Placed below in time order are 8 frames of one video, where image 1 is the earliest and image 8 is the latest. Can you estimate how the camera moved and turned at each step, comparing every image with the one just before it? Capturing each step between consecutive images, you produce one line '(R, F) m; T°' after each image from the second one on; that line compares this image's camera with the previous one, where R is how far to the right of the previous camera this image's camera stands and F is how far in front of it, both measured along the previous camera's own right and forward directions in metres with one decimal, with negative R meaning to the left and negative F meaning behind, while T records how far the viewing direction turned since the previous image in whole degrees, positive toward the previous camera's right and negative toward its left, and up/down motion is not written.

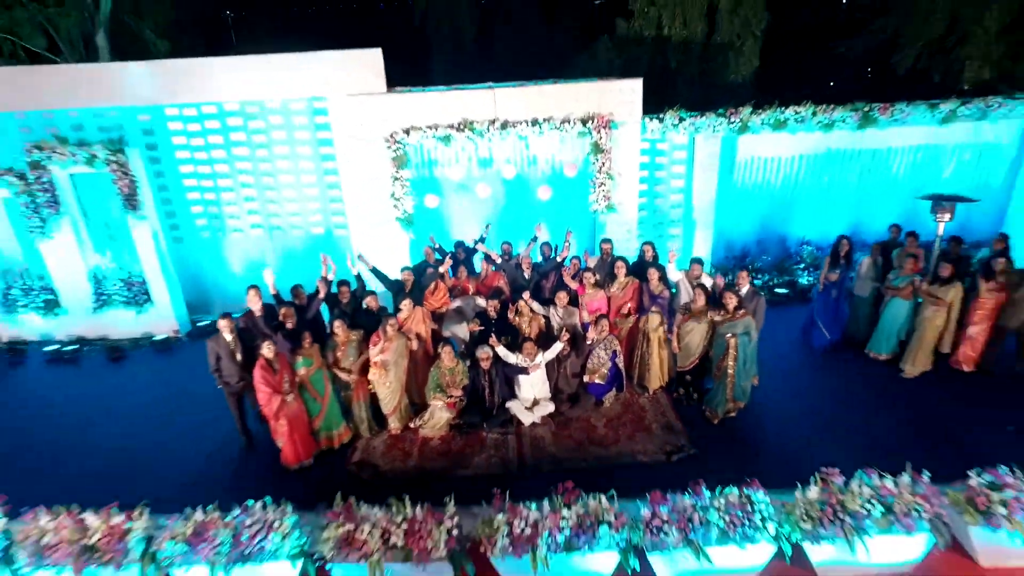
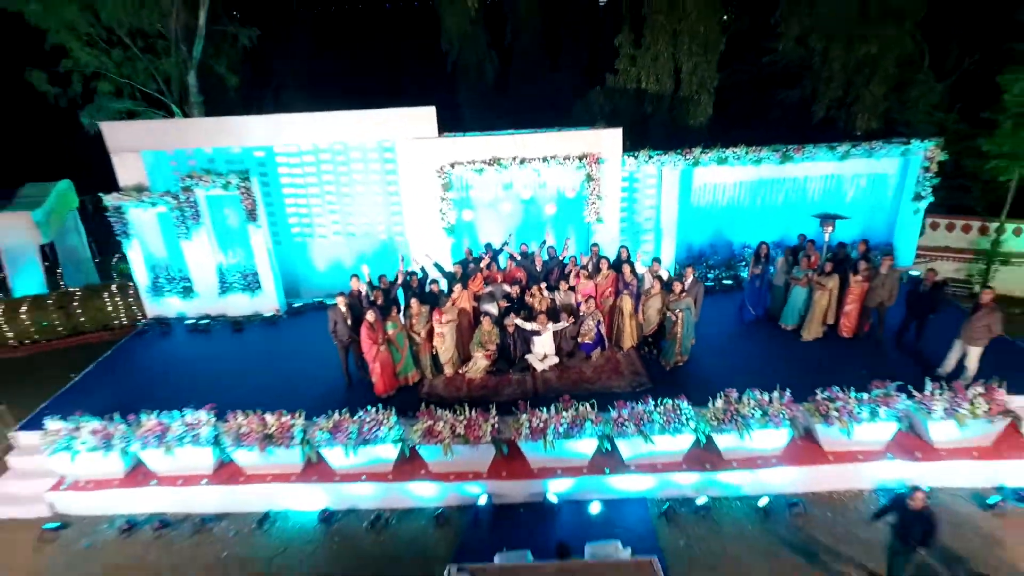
(-0.1, -2.1) m; 0°
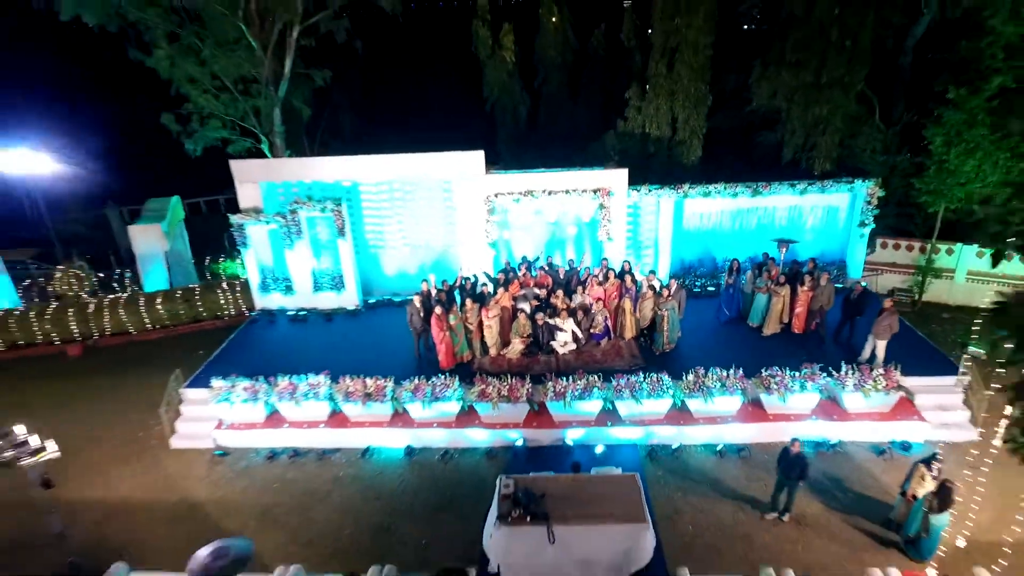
(-0.1, -2.2) m; -2°
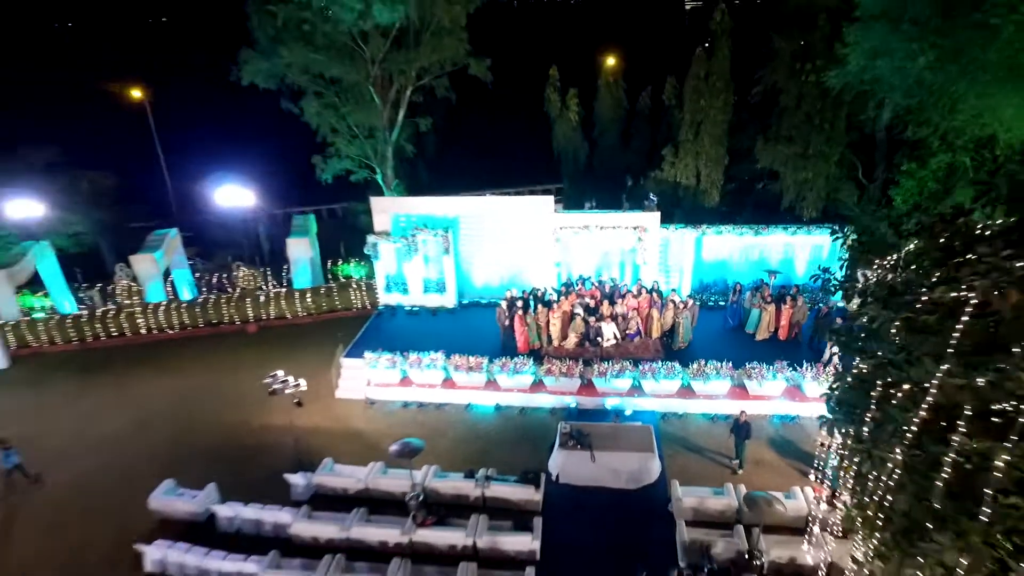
(-0.2, -3.5) m; -5°
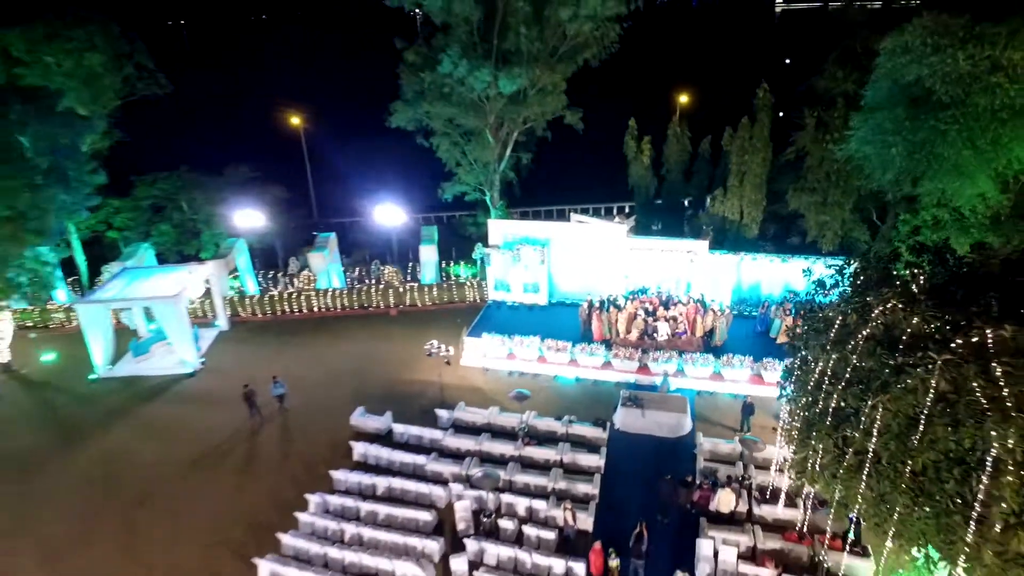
(-0.3, -4.4) m; -6°
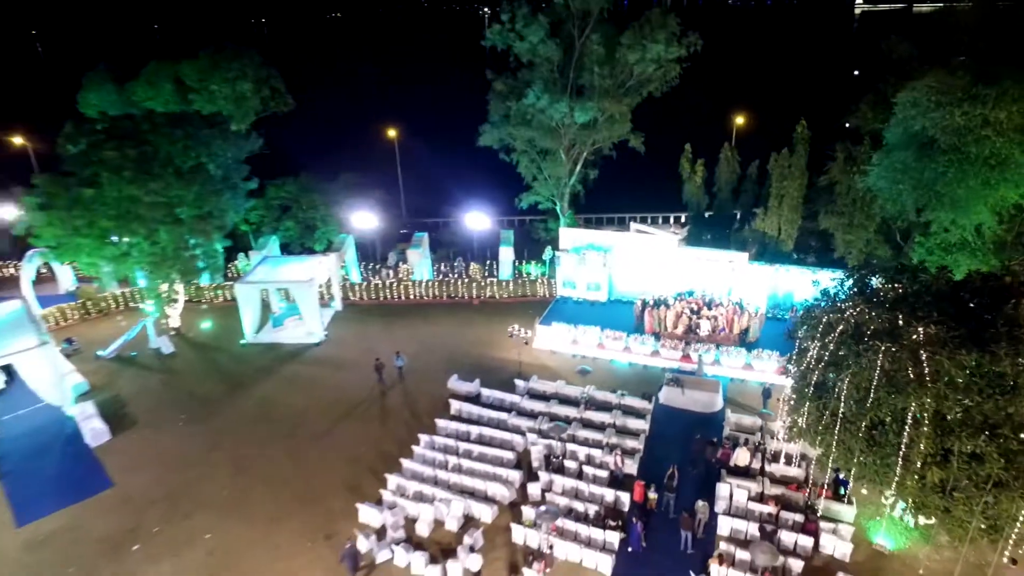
(-0.3, -3.5) m; -5°
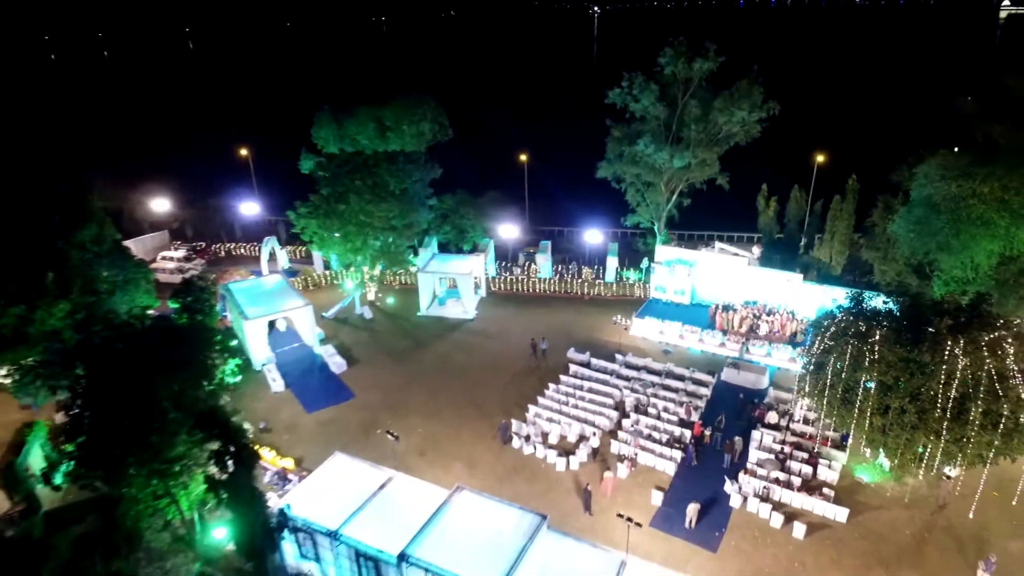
(-0.6, -7.2) m; -8°
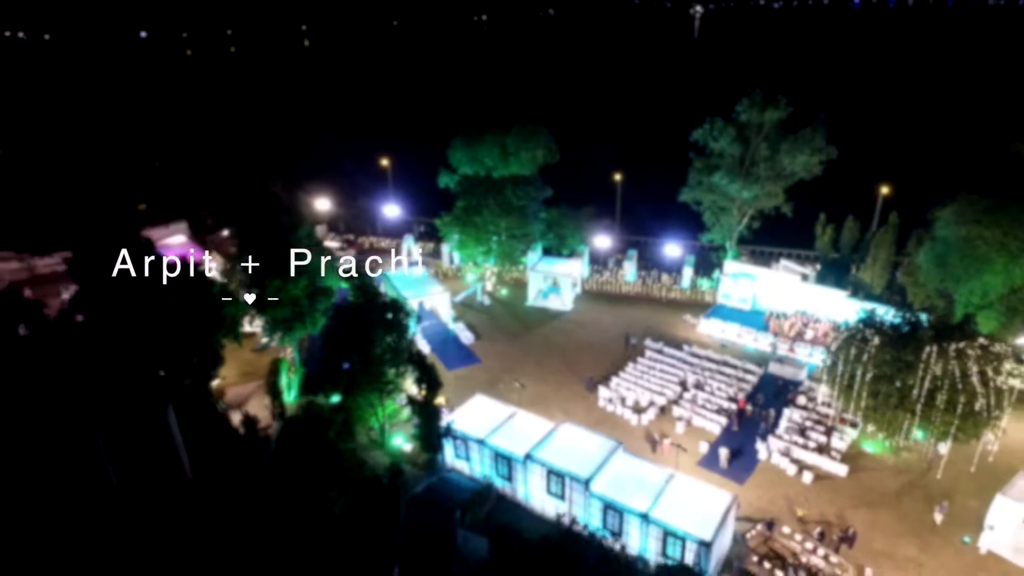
(-0.5, -7.2) m; -8°
